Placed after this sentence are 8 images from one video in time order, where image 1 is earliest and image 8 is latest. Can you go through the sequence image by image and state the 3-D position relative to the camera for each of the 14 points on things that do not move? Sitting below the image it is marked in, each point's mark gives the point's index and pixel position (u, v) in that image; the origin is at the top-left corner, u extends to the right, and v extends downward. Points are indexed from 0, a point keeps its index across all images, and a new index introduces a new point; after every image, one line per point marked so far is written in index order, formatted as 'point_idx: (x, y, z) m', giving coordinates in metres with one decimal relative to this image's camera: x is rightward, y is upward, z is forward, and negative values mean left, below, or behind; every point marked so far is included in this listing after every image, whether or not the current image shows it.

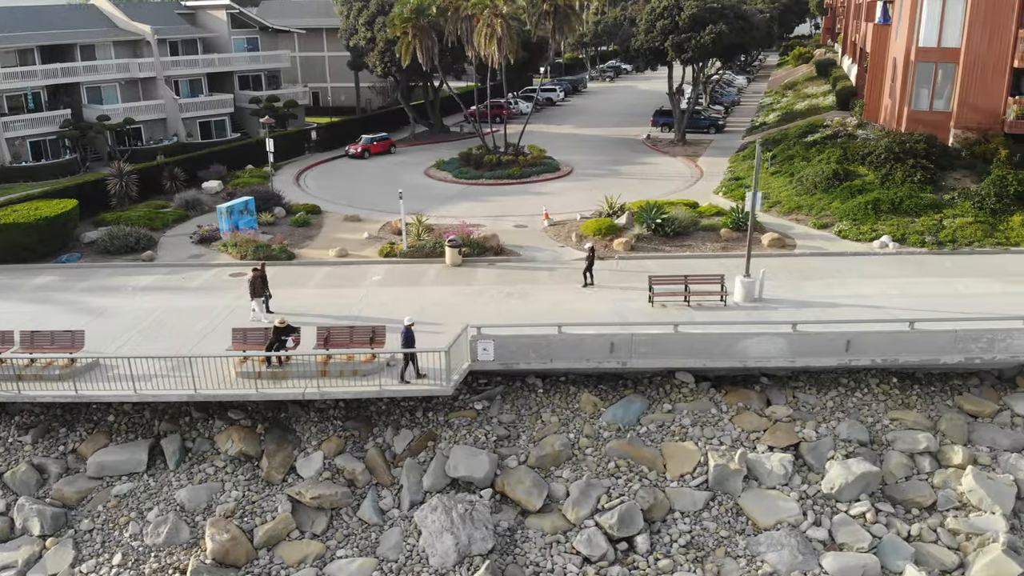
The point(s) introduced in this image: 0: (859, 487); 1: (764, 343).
0: (+4.7, -2.7, +14.9) m
1: (+3.8, -0.8, +16.1) m
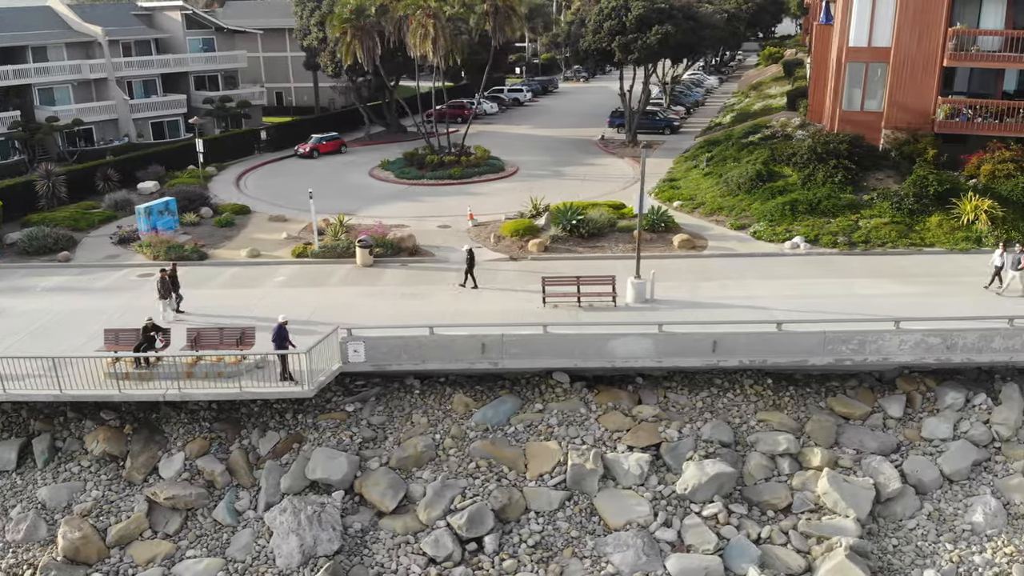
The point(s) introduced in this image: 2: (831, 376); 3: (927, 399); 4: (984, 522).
0: (+2.7, -2.7, +14.8) m
1: (+1.8, -0.8, +16.1) m
2: (+5.0, -1.4, +17.2) m
3: (+6.3, -1.7, +16.8) m
4: (+6.3, -3.1, +14.5) m
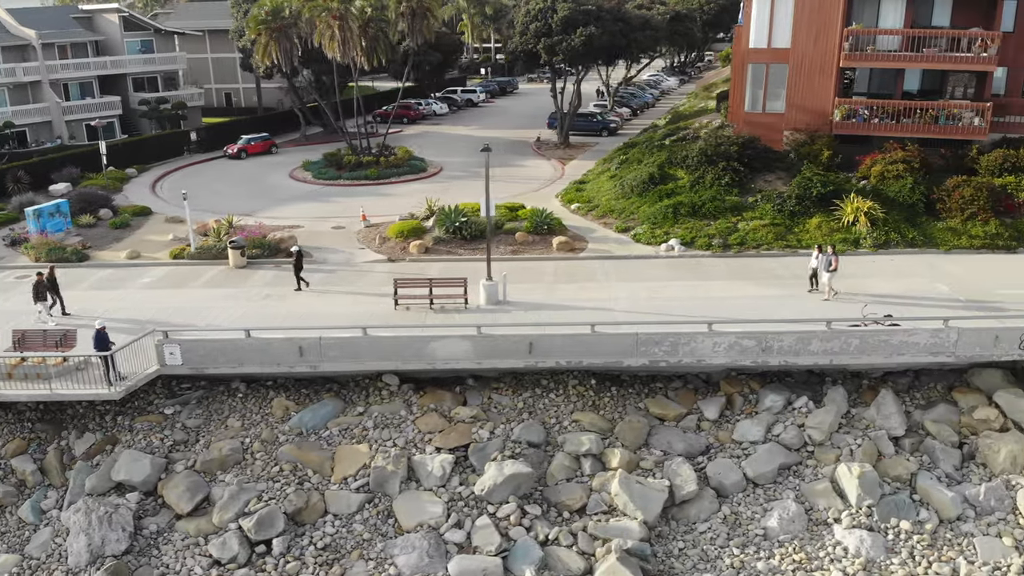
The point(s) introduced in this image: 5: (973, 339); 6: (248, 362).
0: (0.0, -2.7, +14.8) m
1: (-0.9, -0.9, +16.1) m
2: (+2.3, -1.4, +17.2) m
3: (+3.6, -1.7, +16.8) m
4: (+3.5, -3.2, +14.5) m
5: (+6.9, -0.7, +16.2) m
6: (-3.9, -1.1, +16.3) m
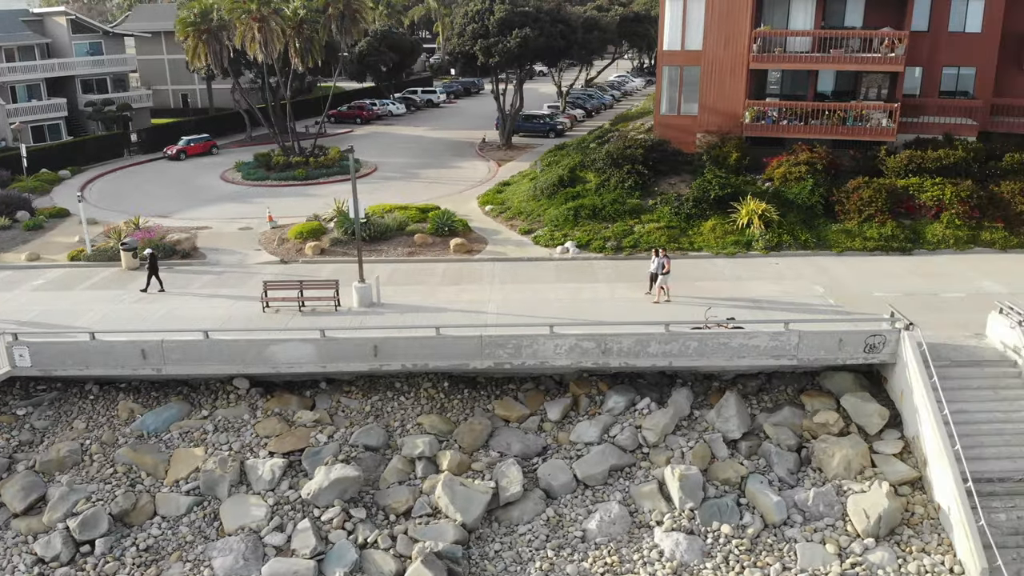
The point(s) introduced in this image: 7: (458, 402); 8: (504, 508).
0: (-2.4, -2.8, +14.9) m
1: (-3.3, -0.9, +16.2) m
2: (0.0, -1.5, +17.2) m
3: (+1.3, -1.8, +16.8) m
4: (+1.1, -3.2, +14.5) m
5: (+4.5, -0.8, +16.2) m
6: (-6.3, -1.1, +16.5) m
7: (-0.9, -1.8, +16.7) m
8: (-0.1, -3.0, +14.9) m
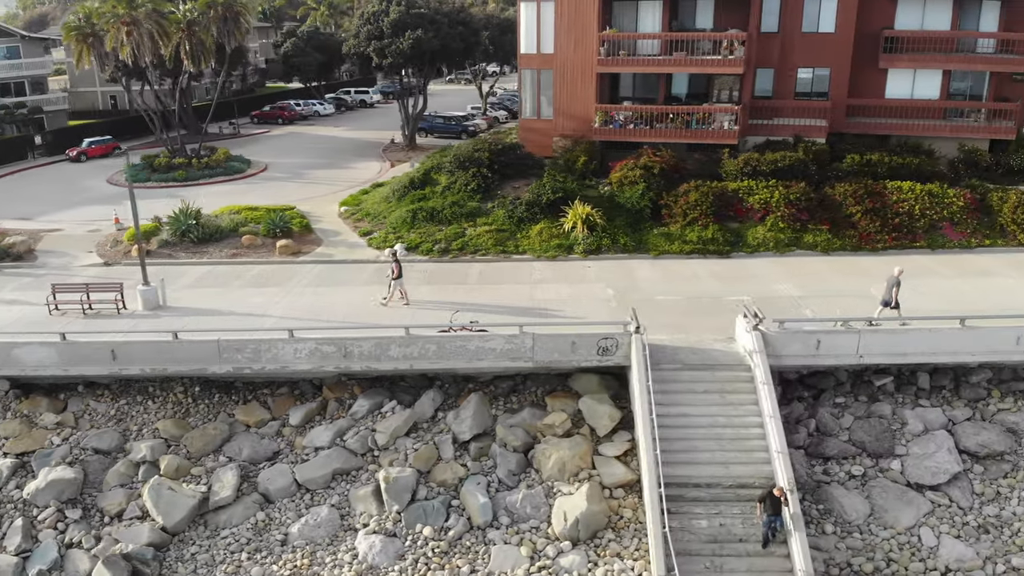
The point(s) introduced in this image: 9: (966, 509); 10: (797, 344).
0: (-6.4, -2.9, +15.2) m
1: (-7.2, -1.0, +16.6) m
2: (-4.0, -1.5, +17.5) m
3: (-2.7, -1.8, +17.0) m
4: (-2.9, -3.3, +14.8) m
5: (+0.5, -0.9, +16.3) m
6: (-10.2, -1.2, +16.9) m
7: (-4.8, -1.8, +17.0) m
8: (-4.1, -3.1, +15.1) m
9: (+6.4, -3.1, +15.3) m
10: (+4.3, -0.8, +16.5) m
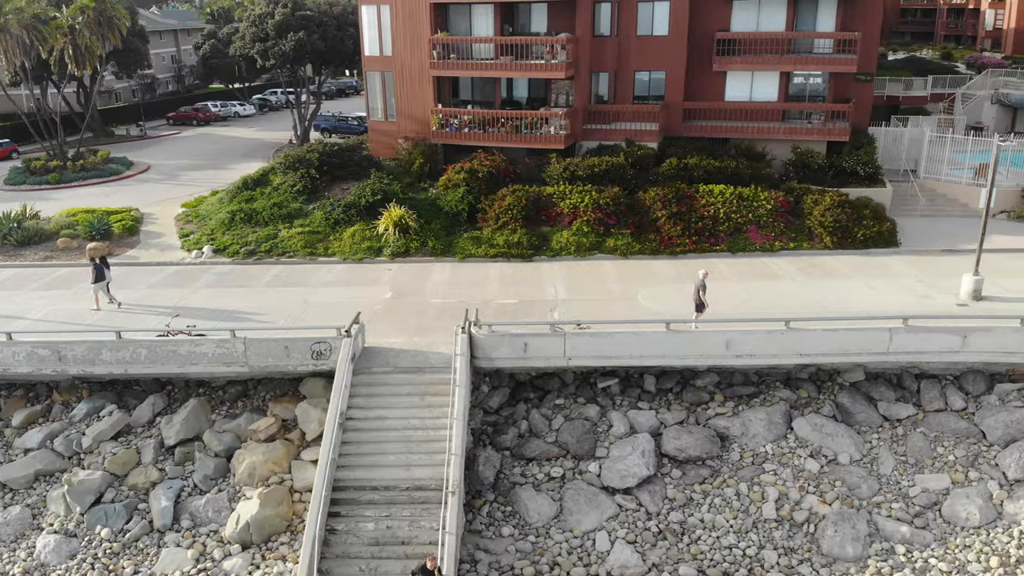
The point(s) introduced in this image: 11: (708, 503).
0: (-10.9, -2.9, +15.7) m
1: (-11.7, -1.0, +17.1) m
2: (-8.4, -1.6, +17.9) m
3: (-7.1, -1.9, +17.4) m
4: (-7.4, -3.4, +15.1) m
5: (-3.9, -0.9, +16.6) m
6: (-14.6, -1.3, +17.5) m
7: (-9.2, -1.9, +17.5) m
8: (-8.6, -3.2, +15.6) m
9: (+2.0, -3.2, +15.4) m
10: (-0.1, -0.9, +16.7) m
11: (+2.8, -3.1, +15.5) m
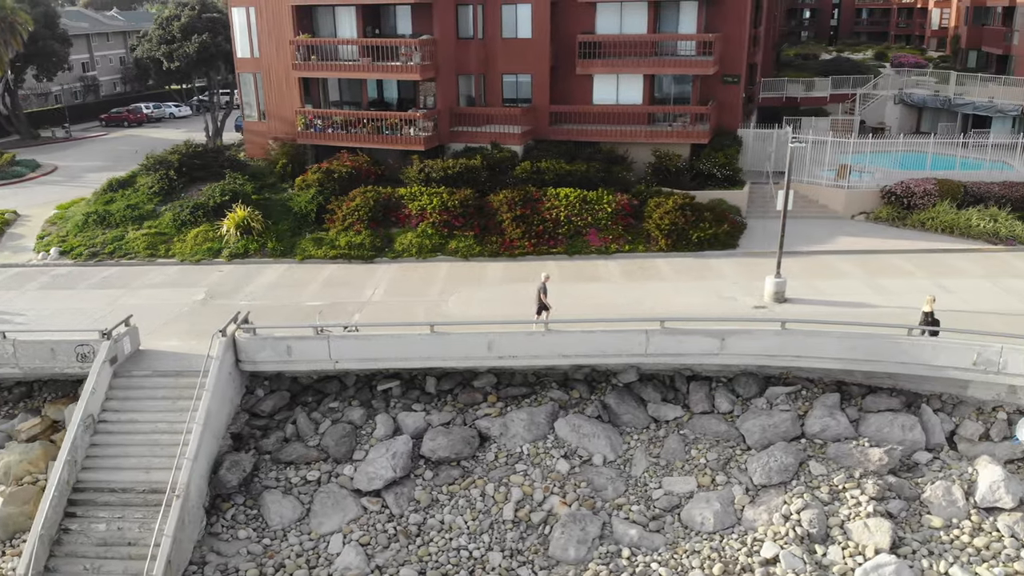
0: (-14.6, -3.0, +16.2) m
1: (-15.3, -1.1, +17.6) m
2: (-12.0, -1.6, +18.3) m
3: (-10.7, -2.0, +17.8) m
4: (-11.0, -3.4, +15.5) m
5: (-7.5, -1.0, +16.9) m
6: (-18.3, -1.3, +18.1) m
7: (-12.8, -1.9, +17.9) m
8: (-12.2, -3.2, +16.0) m
9: (-1.7, -3.2, +15.6) m
10: (-3.8, -1.0, +16.9) m
11: (-0.9, -3.1, +15.7) m
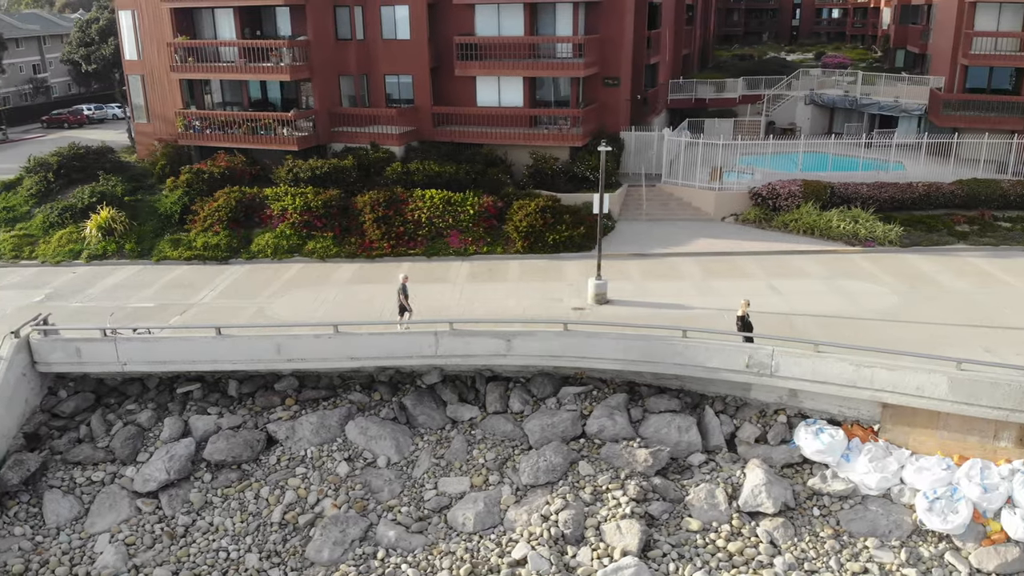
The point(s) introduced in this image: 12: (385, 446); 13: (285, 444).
0: (-17.8, -3.0, +16.7) m
1: (-18.5, -1.1, +18.1) m
2: (-15.2, -1.7, +18.8) m
3: (-14.0, -2.0, +18.2) m
4: (-14.3, -3.4, +15.9) m
5: (-10.8, -1.0, +17.2) m
6: (-21.5, -1.3, +18.7) m
7: (-16.1, -2.0, +18.3) m
8: (-15.5, -3.2, +16.4) m
9: (-5.0, -3.3, +15.8) m
10: (-7.0, -1.0, +17.1) m
11: (-4.2, -3.1, +15.8) m
12: (-1.9, -2.4, +16.7) m
13: (-3.5, -2.4, +16.9) m
